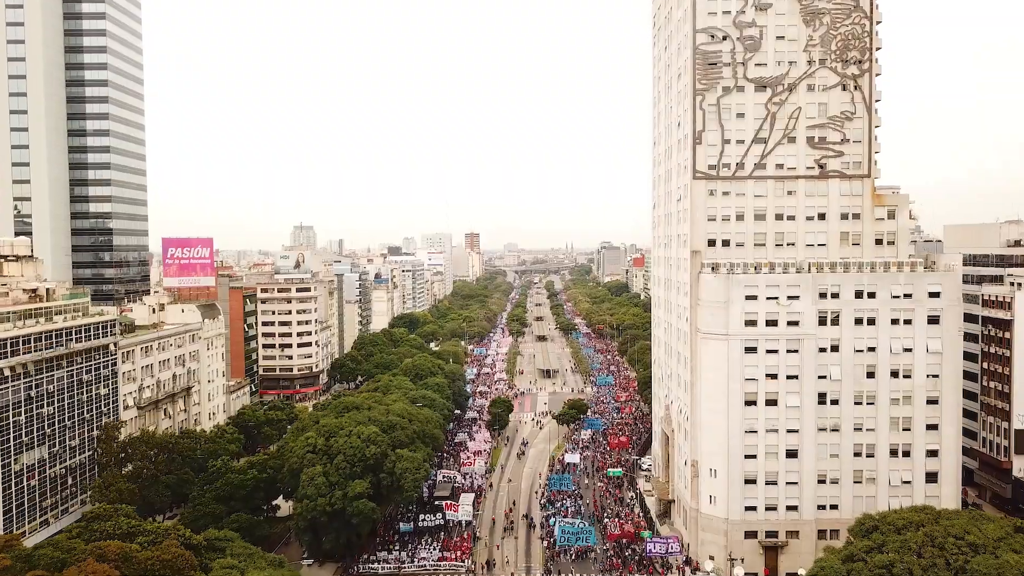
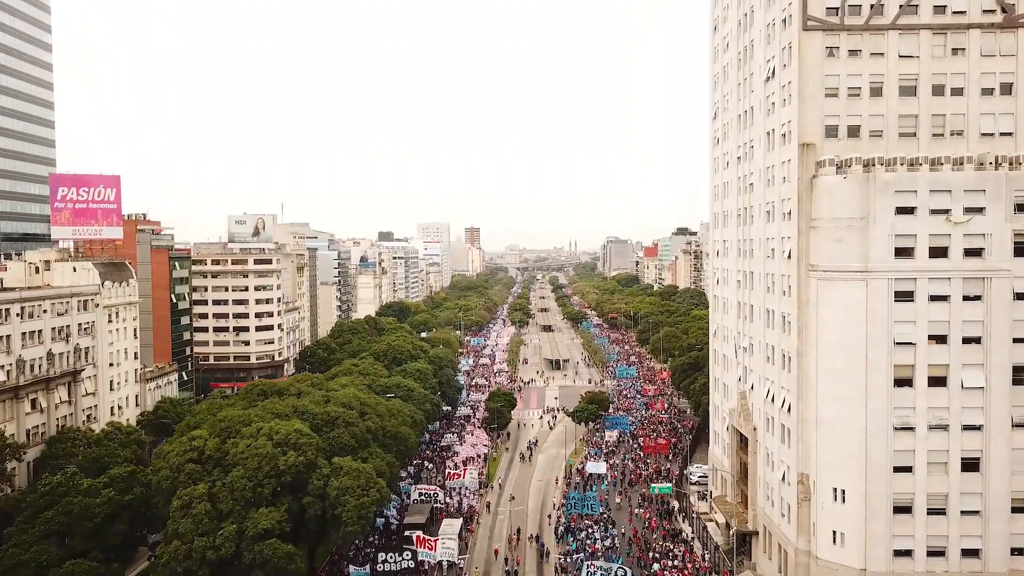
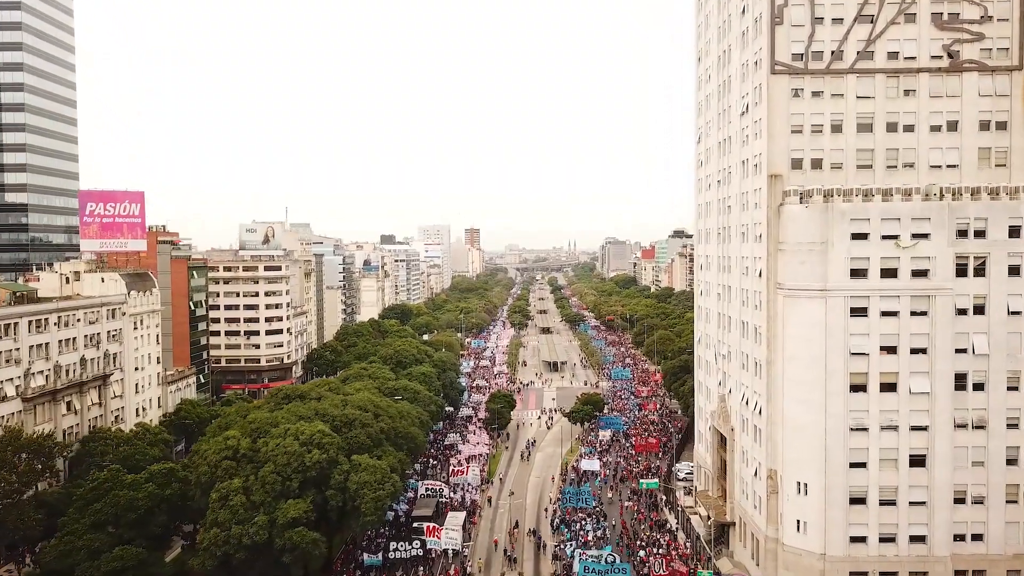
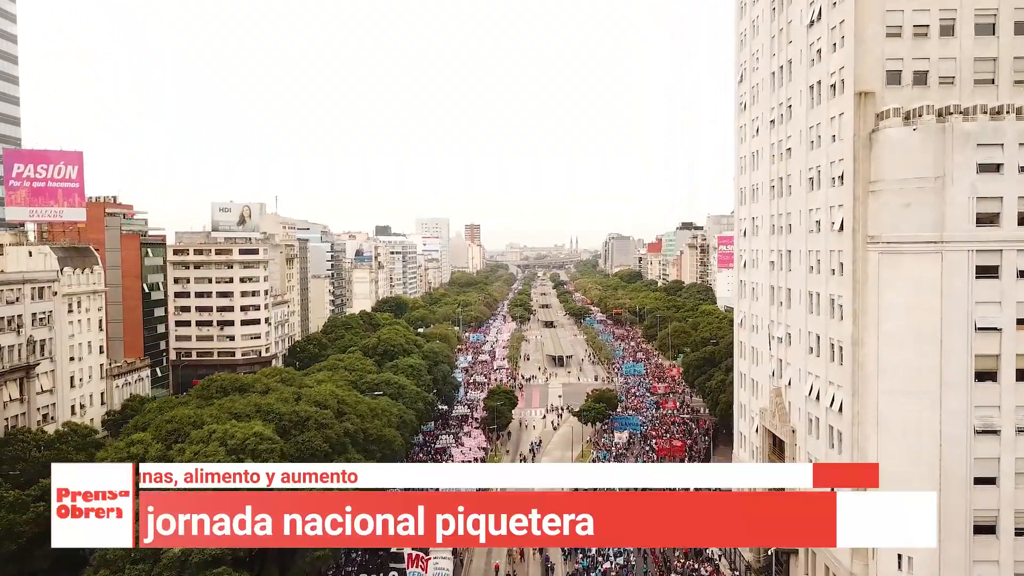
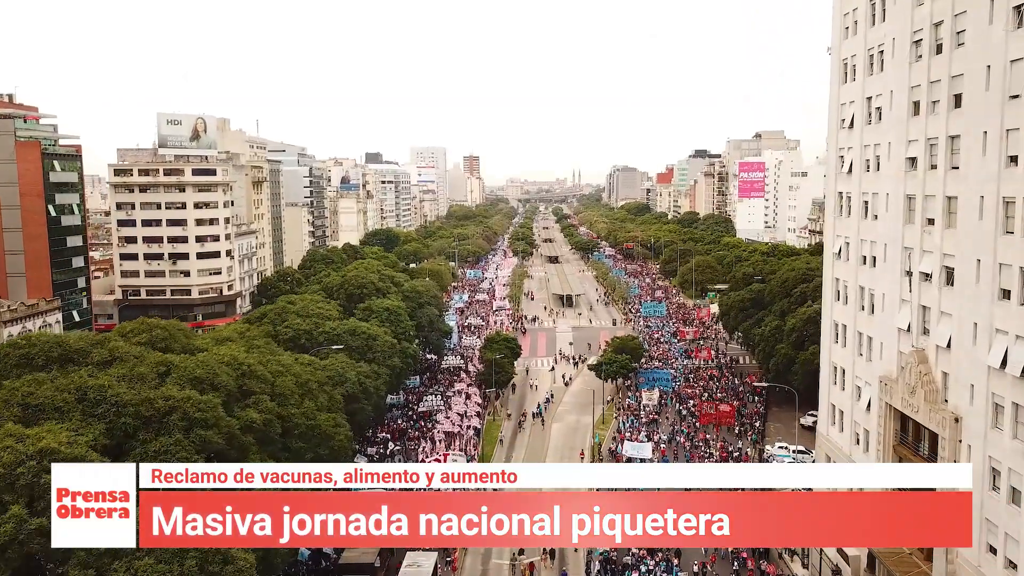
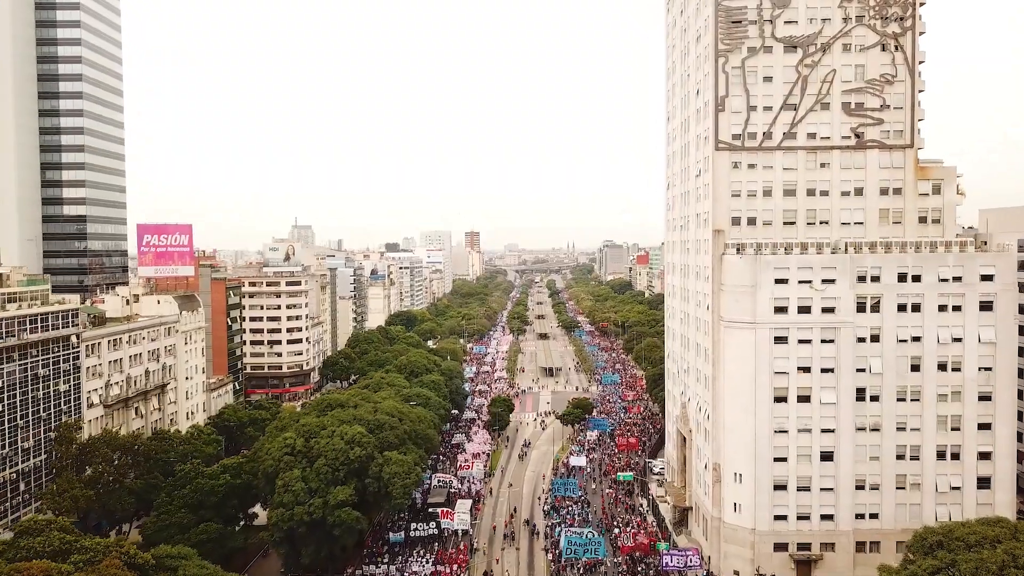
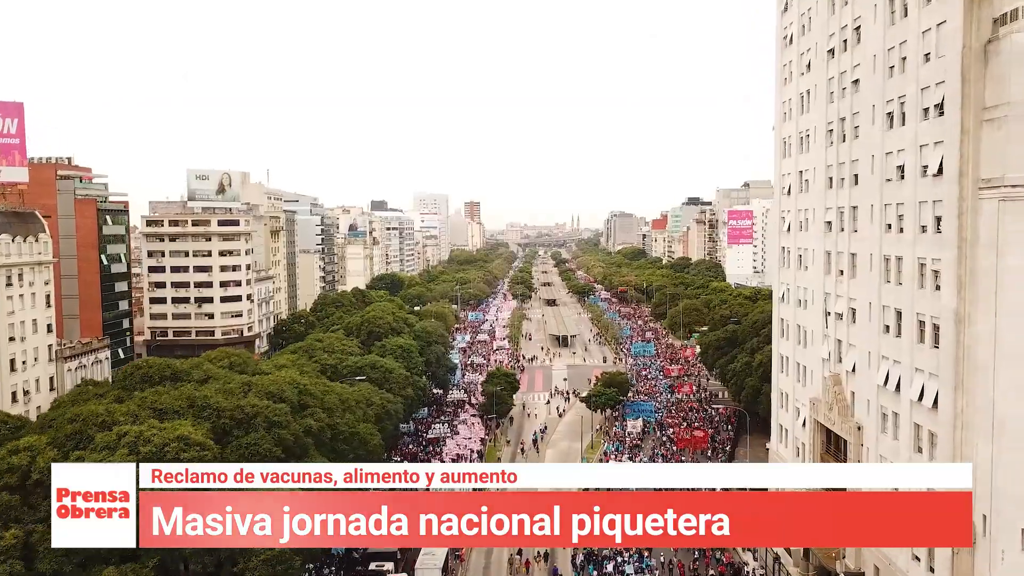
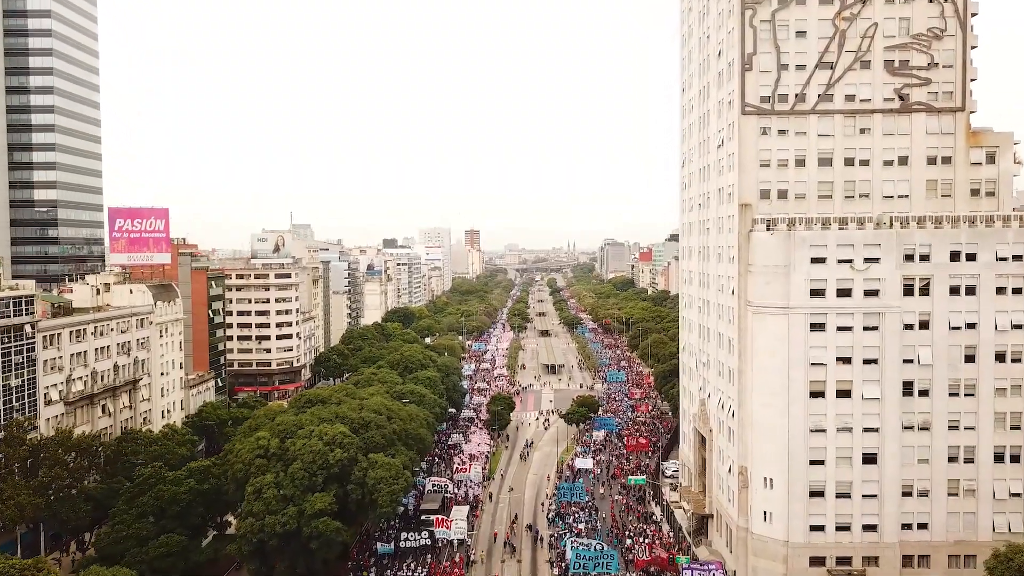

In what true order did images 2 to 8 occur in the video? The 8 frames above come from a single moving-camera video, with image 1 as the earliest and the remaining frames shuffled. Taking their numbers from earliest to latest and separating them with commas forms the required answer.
6, 8, 3, 2, 4, 7, 5
